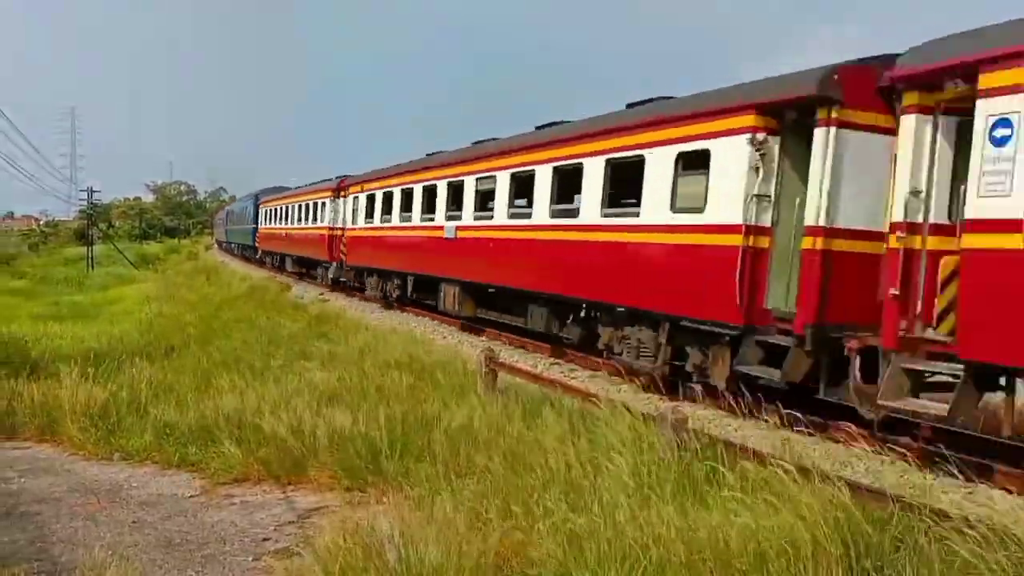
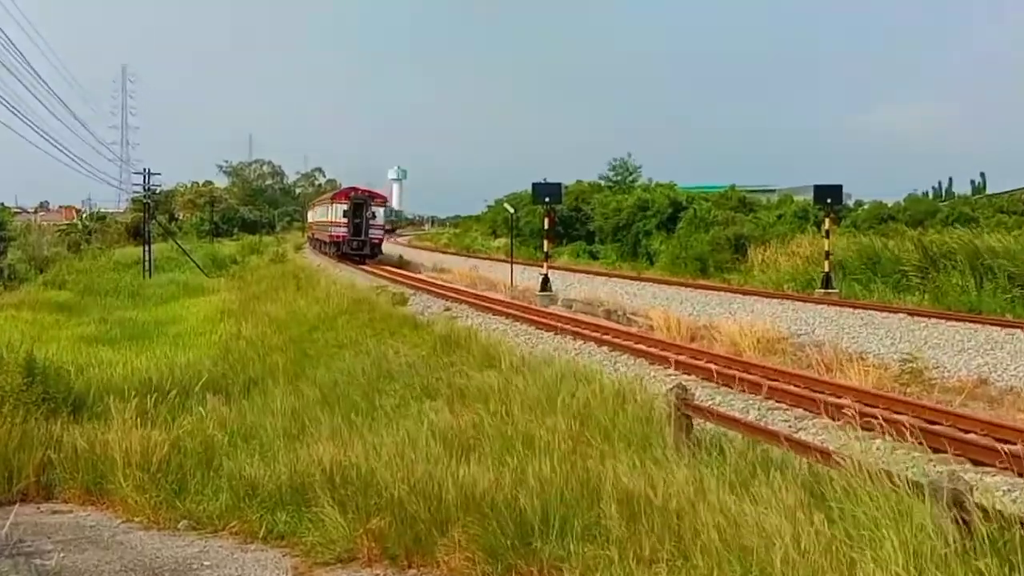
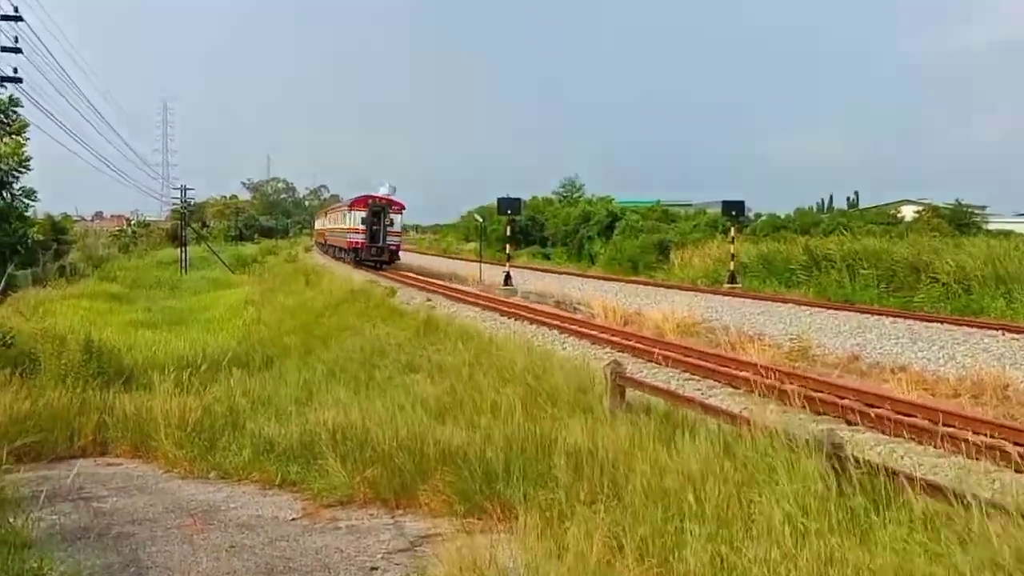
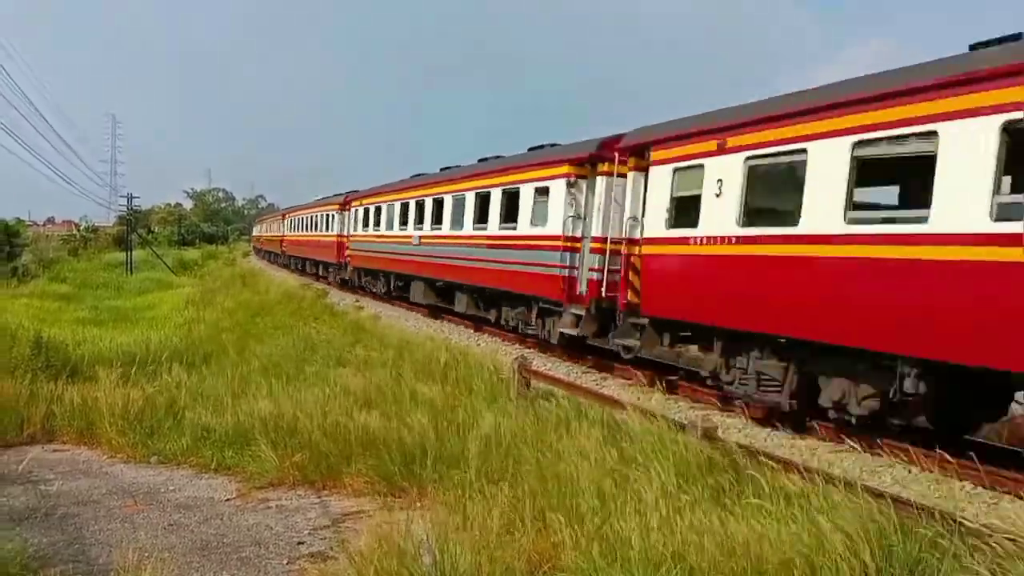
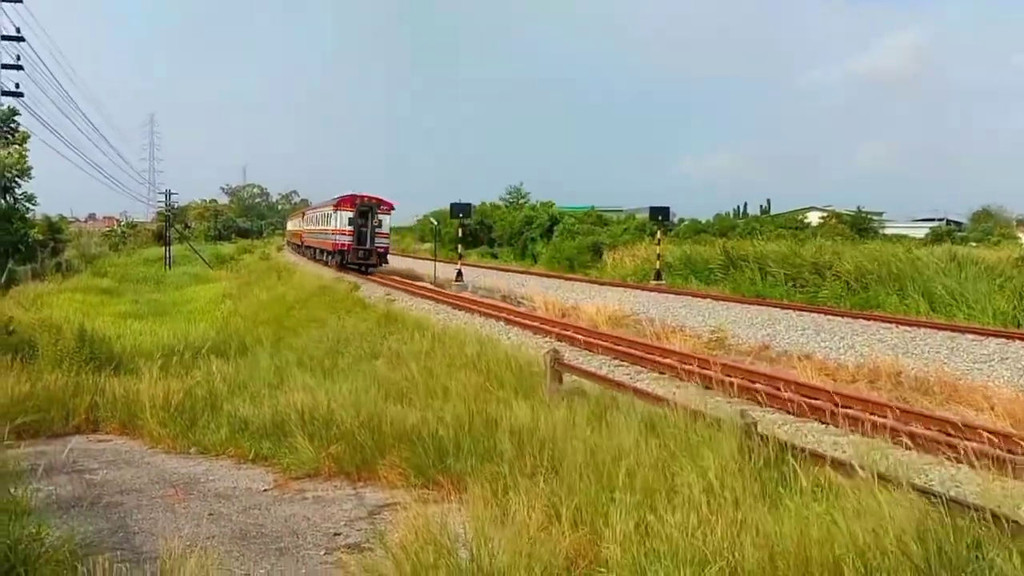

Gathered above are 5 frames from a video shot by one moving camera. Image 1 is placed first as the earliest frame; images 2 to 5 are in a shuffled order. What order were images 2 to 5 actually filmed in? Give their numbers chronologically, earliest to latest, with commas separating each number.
4, 5, 3, 2
